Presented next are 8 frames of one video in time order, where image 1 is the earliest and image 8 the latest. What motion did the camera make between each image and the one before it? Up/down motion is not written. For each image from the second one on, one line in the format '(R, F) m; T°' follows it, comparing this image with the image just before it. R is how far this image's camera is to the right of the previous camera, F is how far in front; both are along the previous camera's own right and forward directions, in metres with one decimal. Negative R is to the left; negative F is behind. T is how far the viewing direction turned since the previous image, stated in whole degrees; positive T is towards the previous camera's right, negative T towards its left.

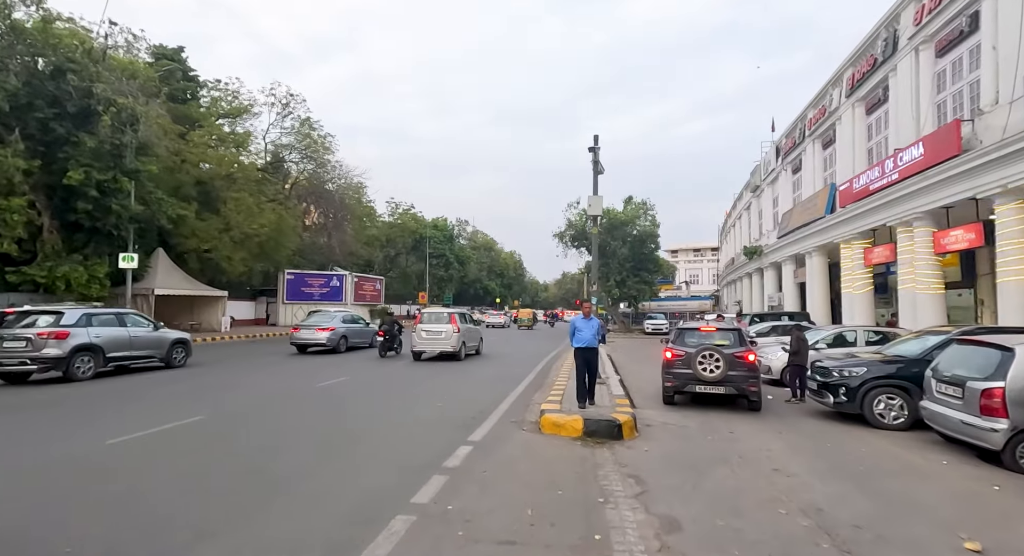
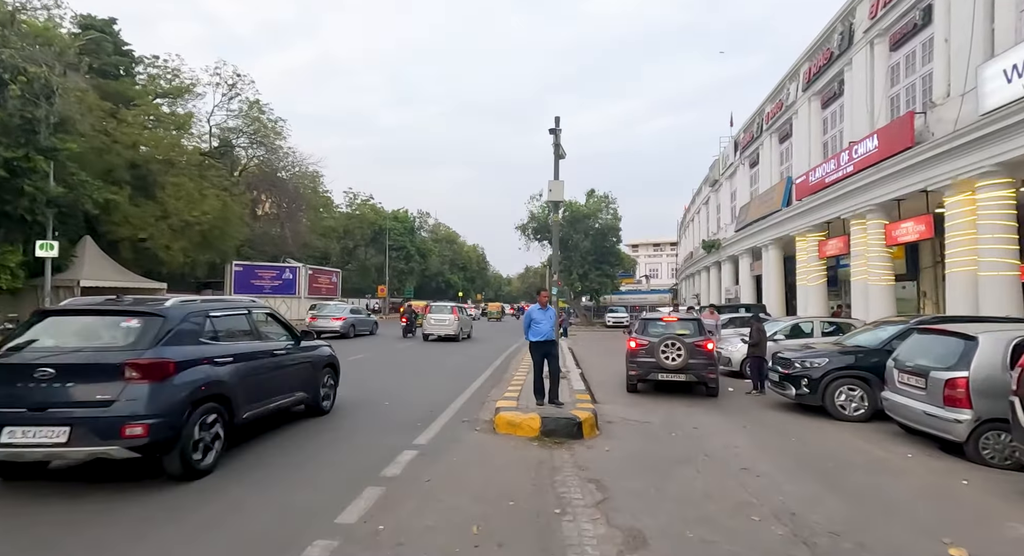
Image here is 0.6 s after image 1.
(+0.2, +0.6) m; +4°
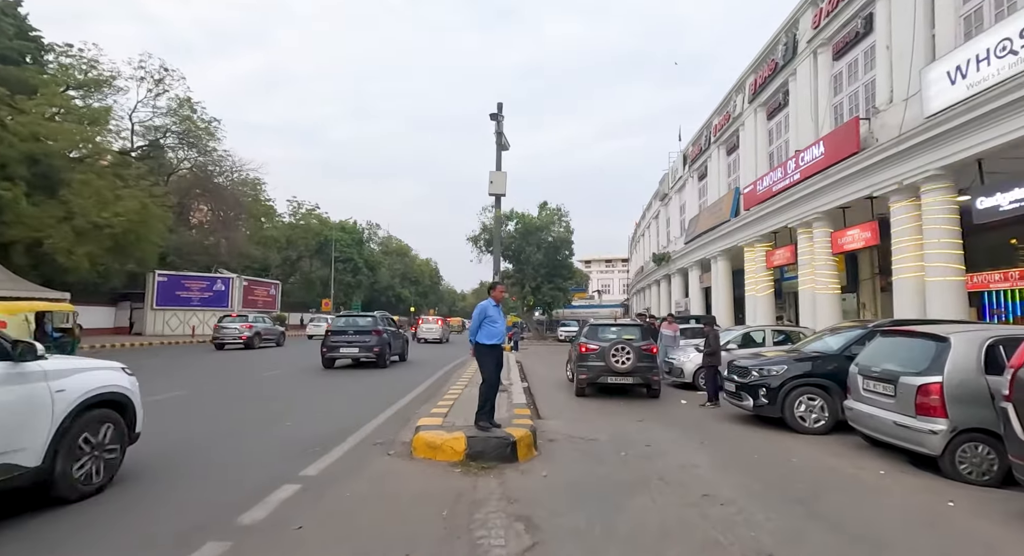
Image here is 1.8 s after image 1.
(+0.4, +1.1) m; +5°
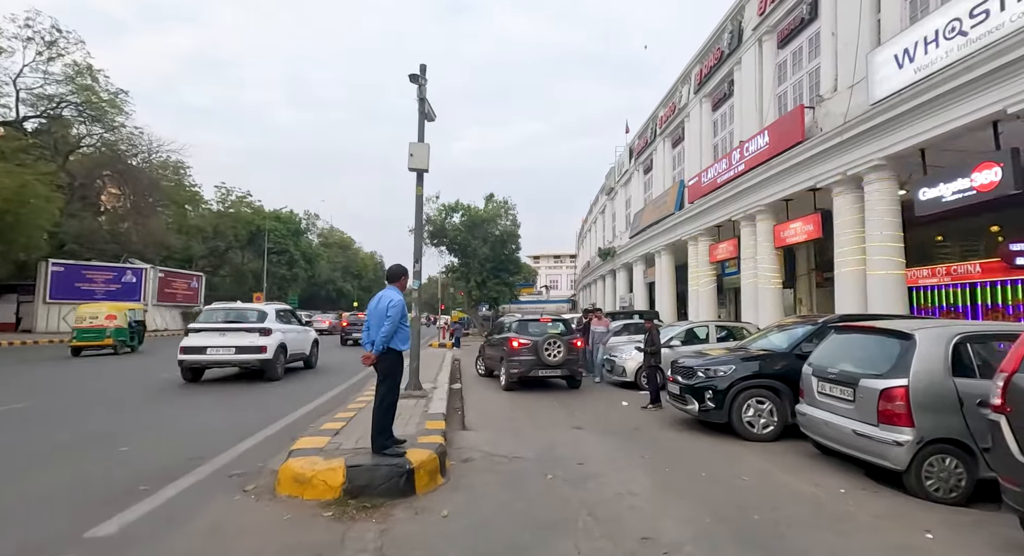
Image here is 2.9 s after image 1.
(+0.5, +1.2) m; +6°
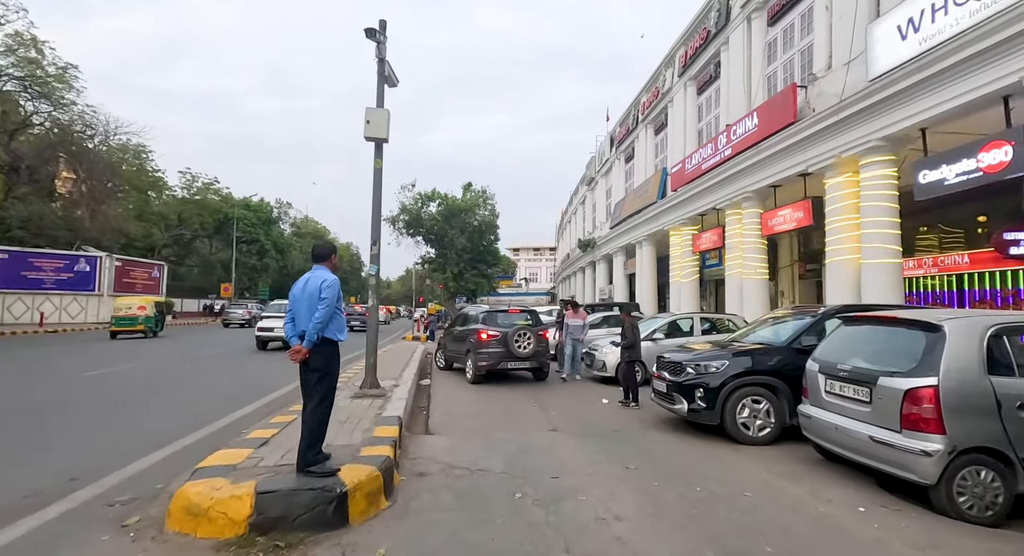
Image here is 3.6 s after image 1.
(+0.2, +0.9) m; +2°
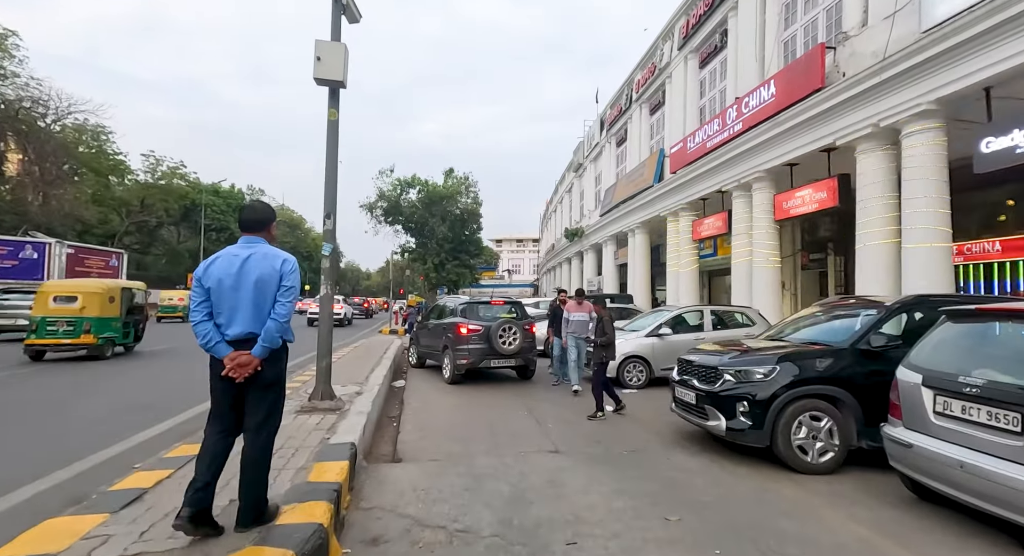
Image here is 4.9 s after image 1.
(-0.1, +1.6) m; +2°
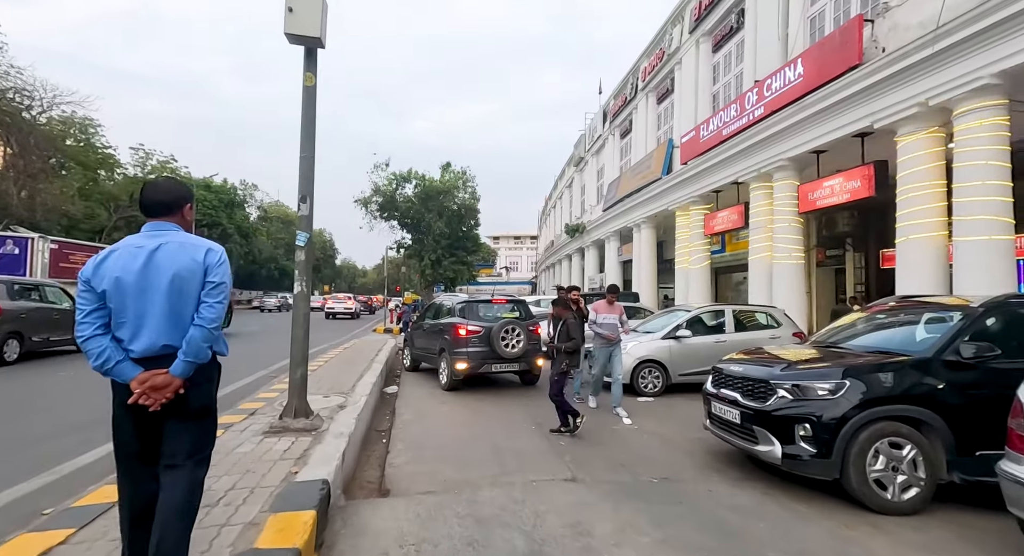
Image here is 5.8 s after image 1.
(-0.1, +1.0) m; 0°
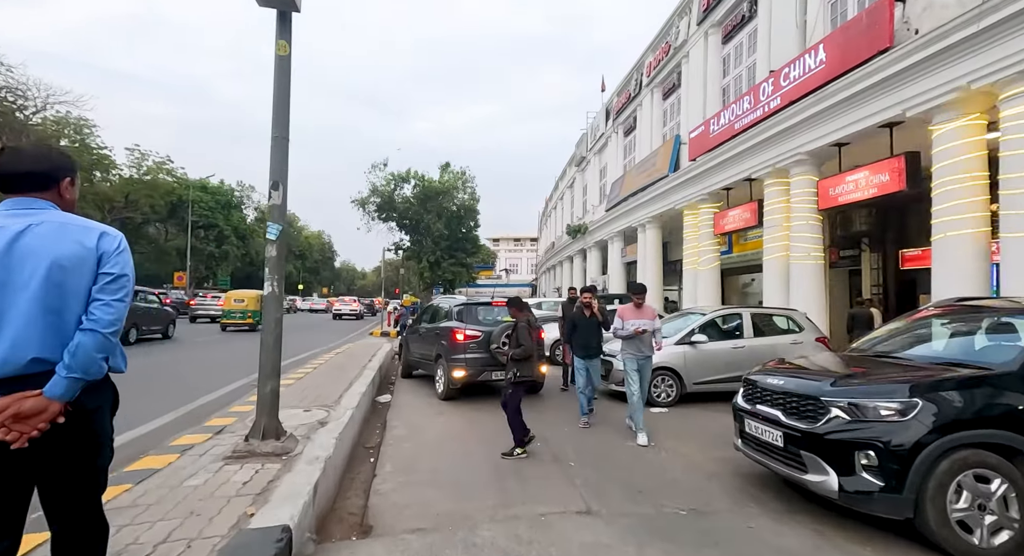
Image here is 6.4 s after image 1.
(0.0, +0.7) m; 0°
